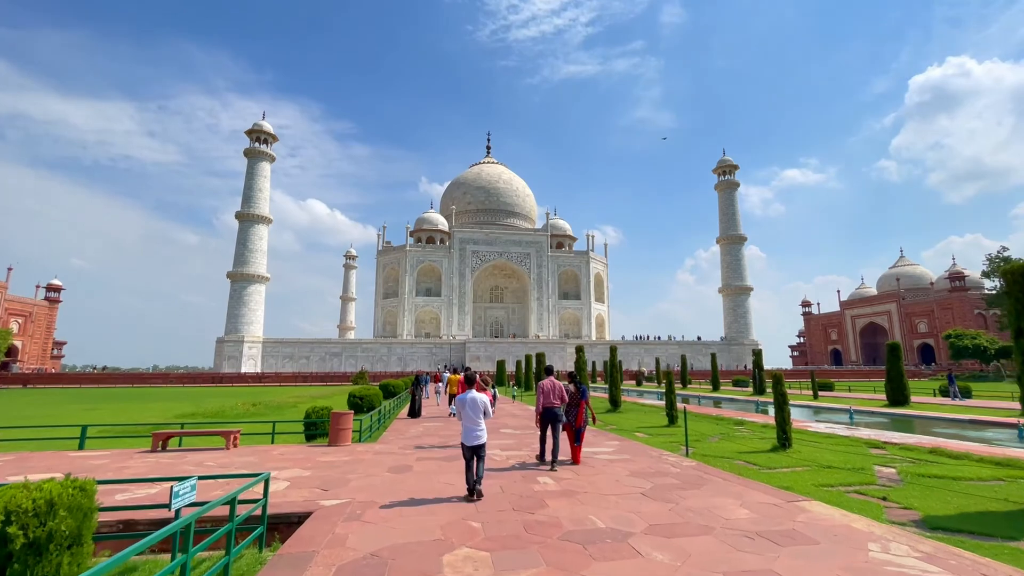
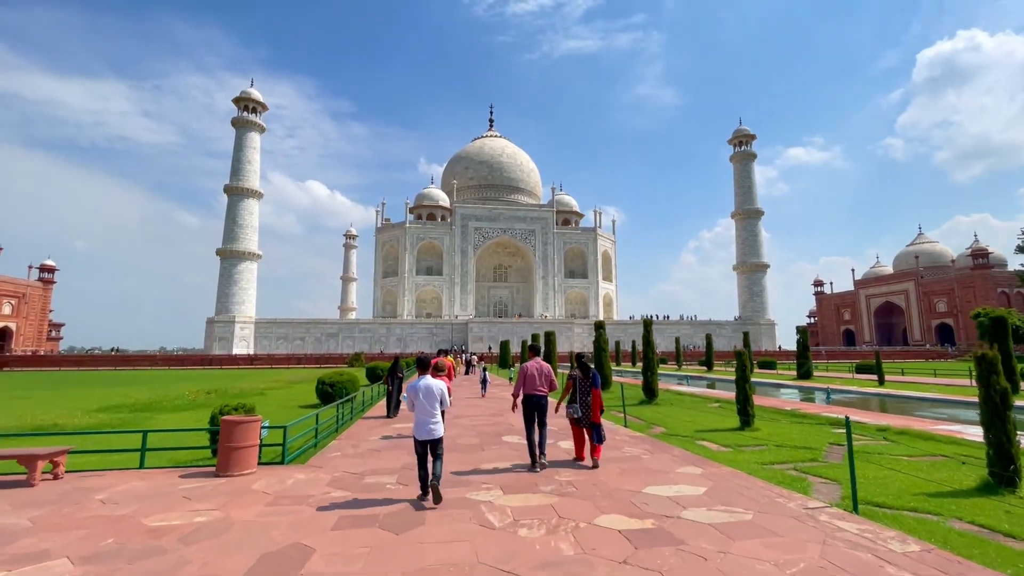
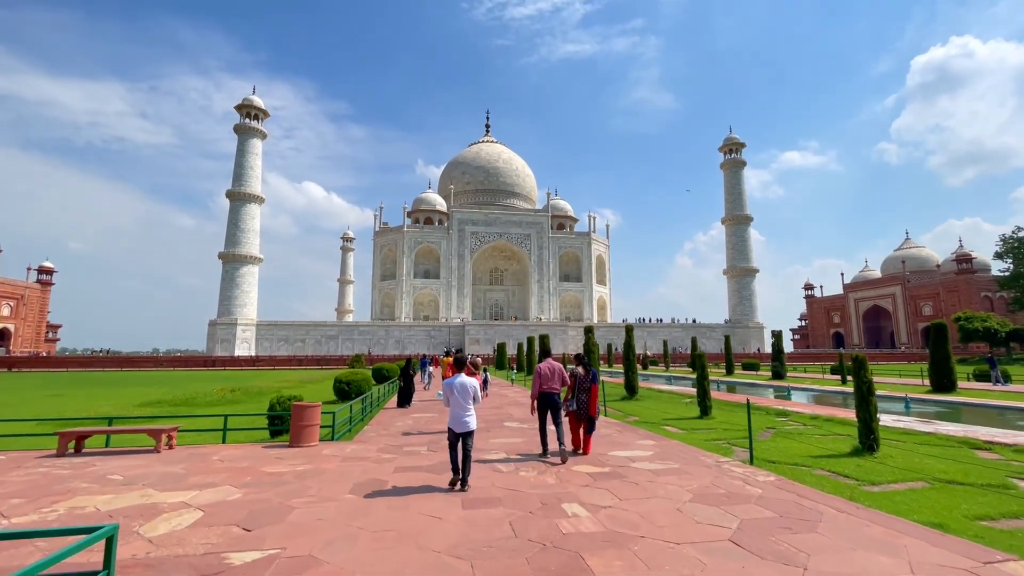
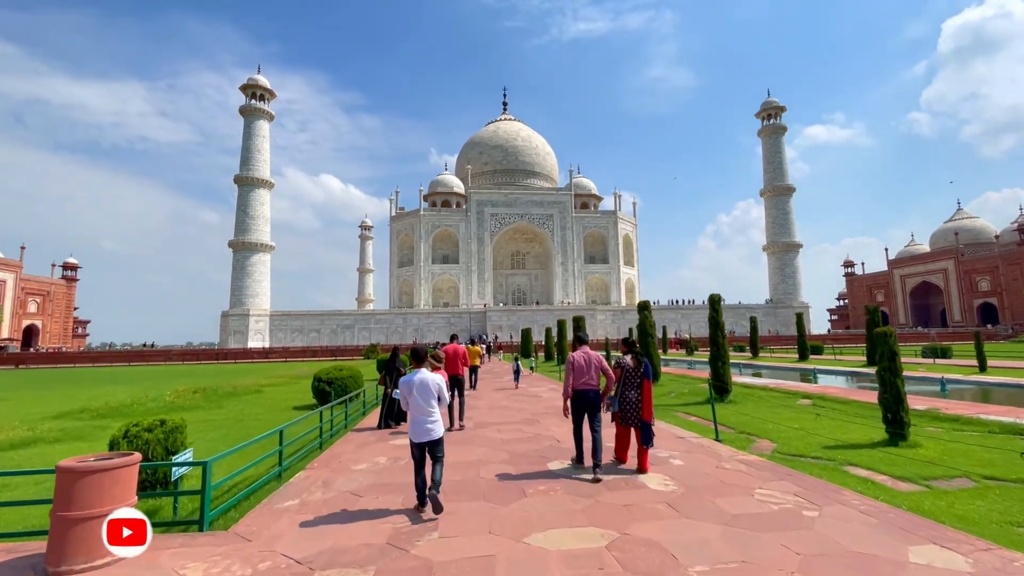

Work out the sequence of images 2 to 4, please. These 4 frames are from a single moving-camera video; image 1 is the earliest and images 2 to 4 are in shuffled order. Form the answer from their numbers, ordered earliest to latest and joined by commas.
3, 2, 4
